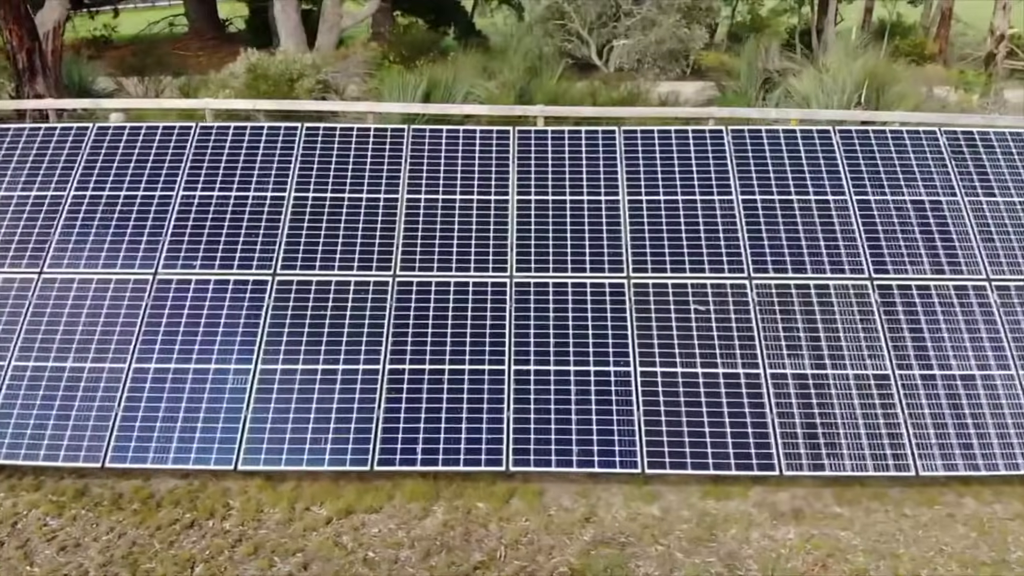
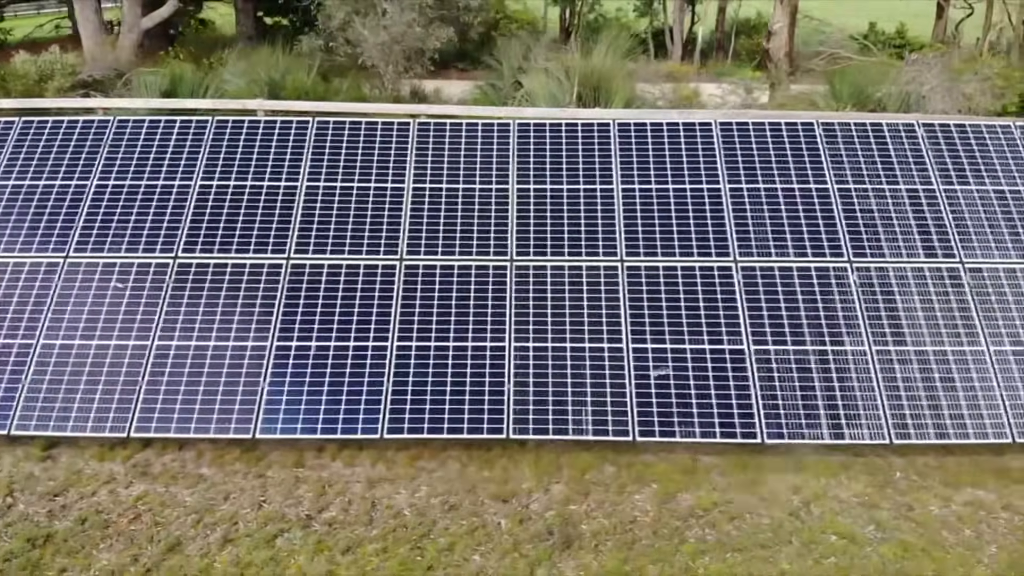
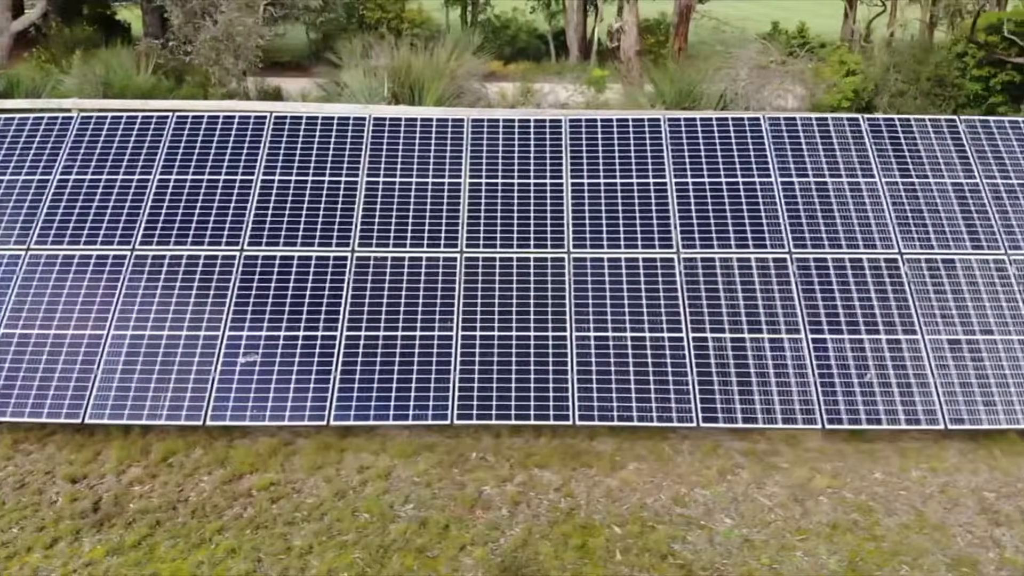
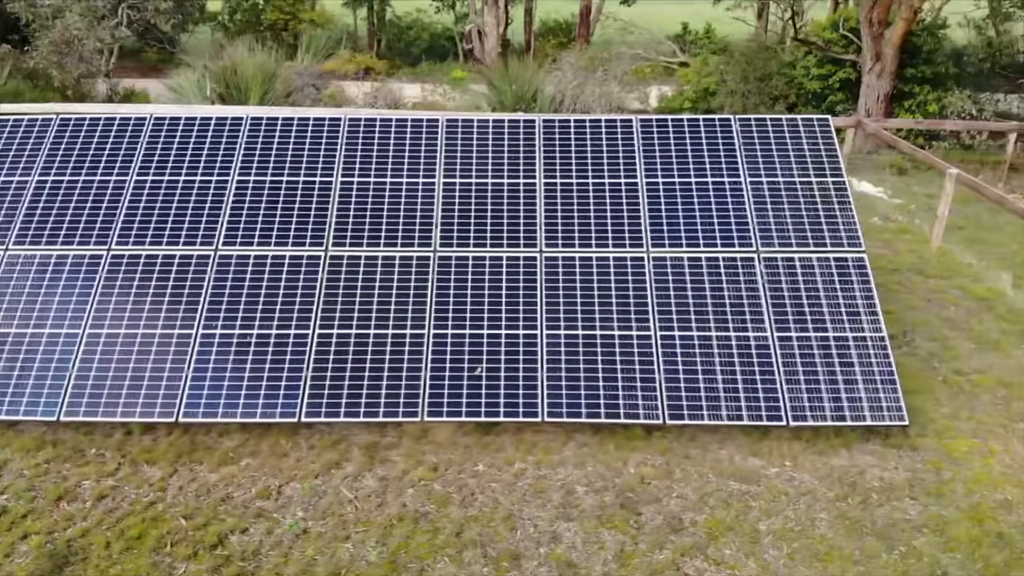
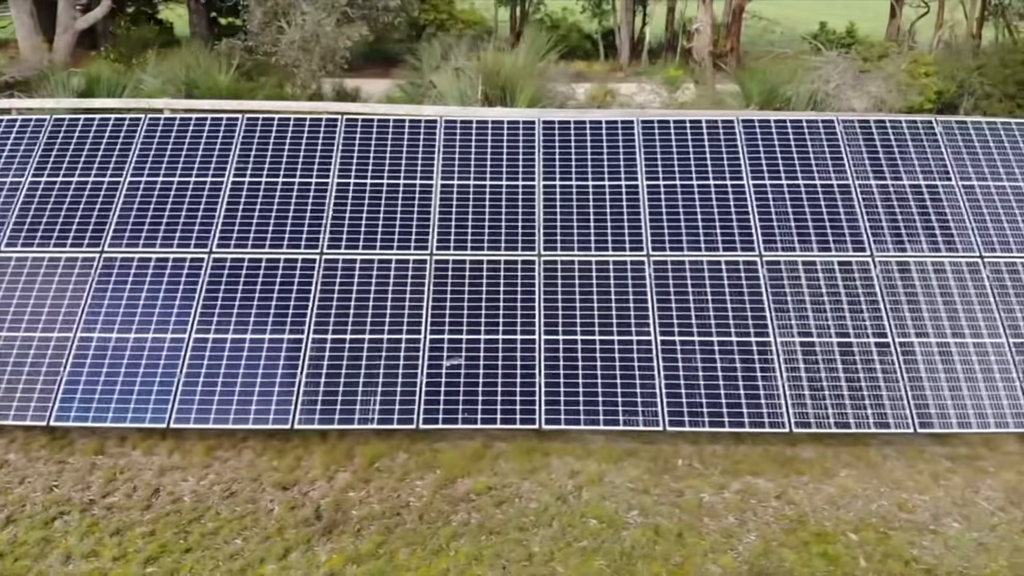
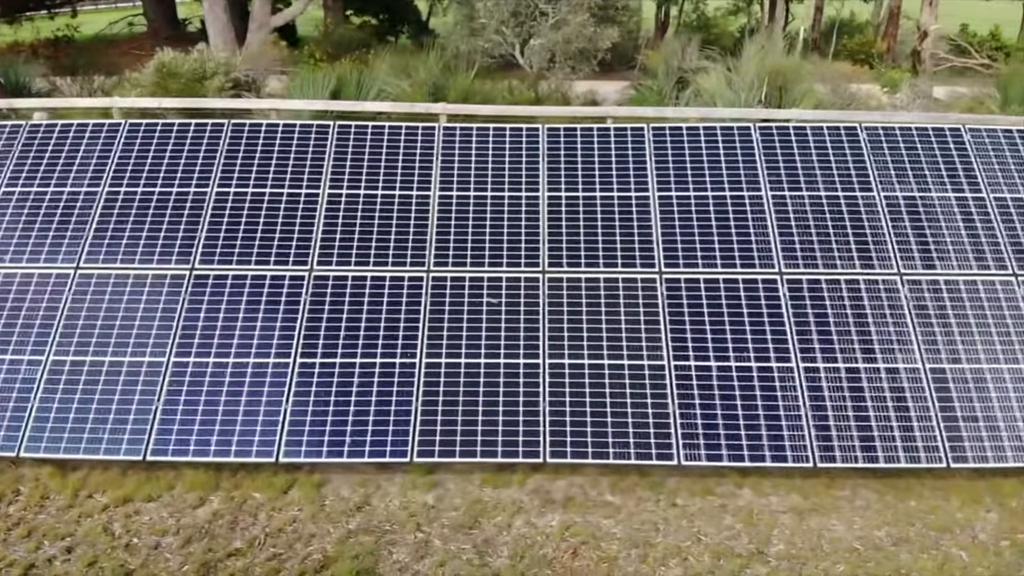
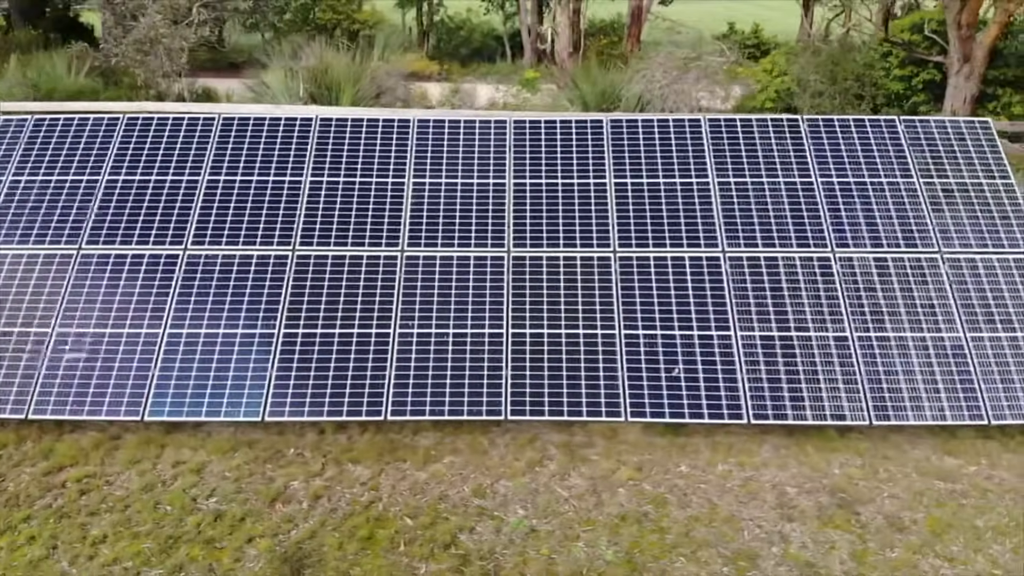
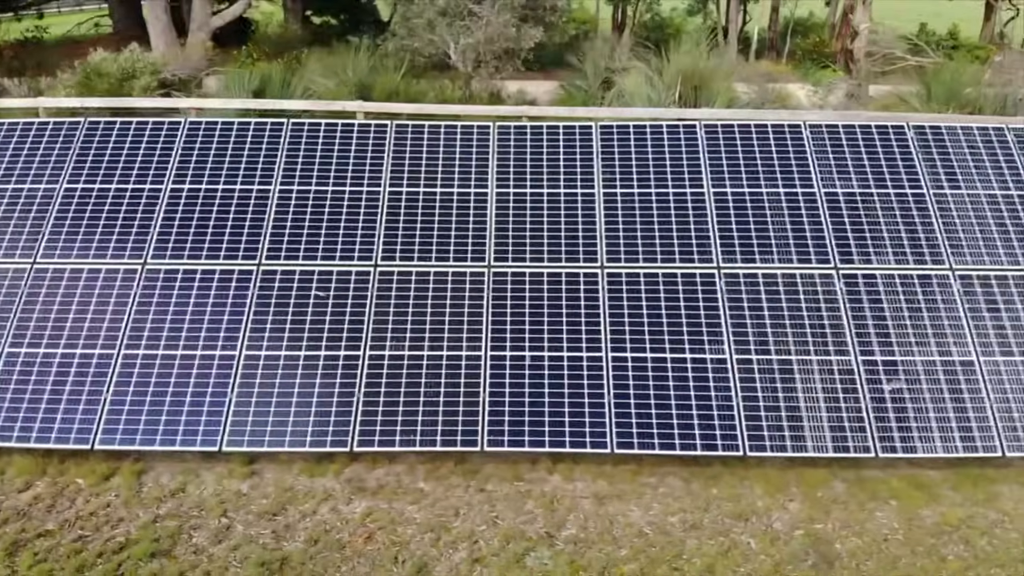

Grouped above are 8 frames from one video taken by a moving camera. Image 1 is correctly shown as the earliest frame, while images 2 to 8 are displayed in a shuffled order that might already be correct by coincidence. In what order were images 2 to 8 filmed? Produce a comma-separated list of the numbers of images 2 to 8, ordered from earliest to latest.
6, 8, 2, 5, 3, 7, 4
